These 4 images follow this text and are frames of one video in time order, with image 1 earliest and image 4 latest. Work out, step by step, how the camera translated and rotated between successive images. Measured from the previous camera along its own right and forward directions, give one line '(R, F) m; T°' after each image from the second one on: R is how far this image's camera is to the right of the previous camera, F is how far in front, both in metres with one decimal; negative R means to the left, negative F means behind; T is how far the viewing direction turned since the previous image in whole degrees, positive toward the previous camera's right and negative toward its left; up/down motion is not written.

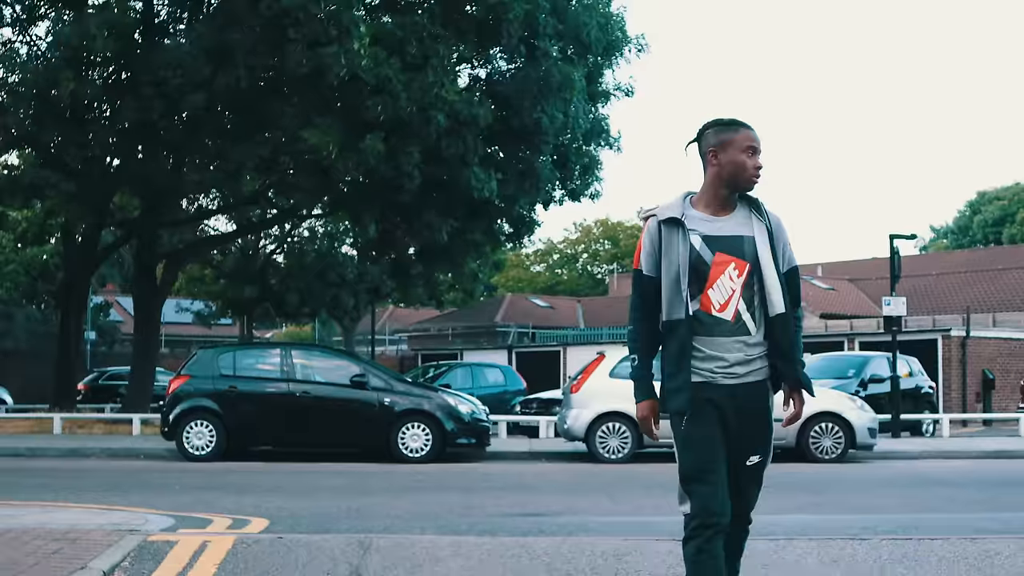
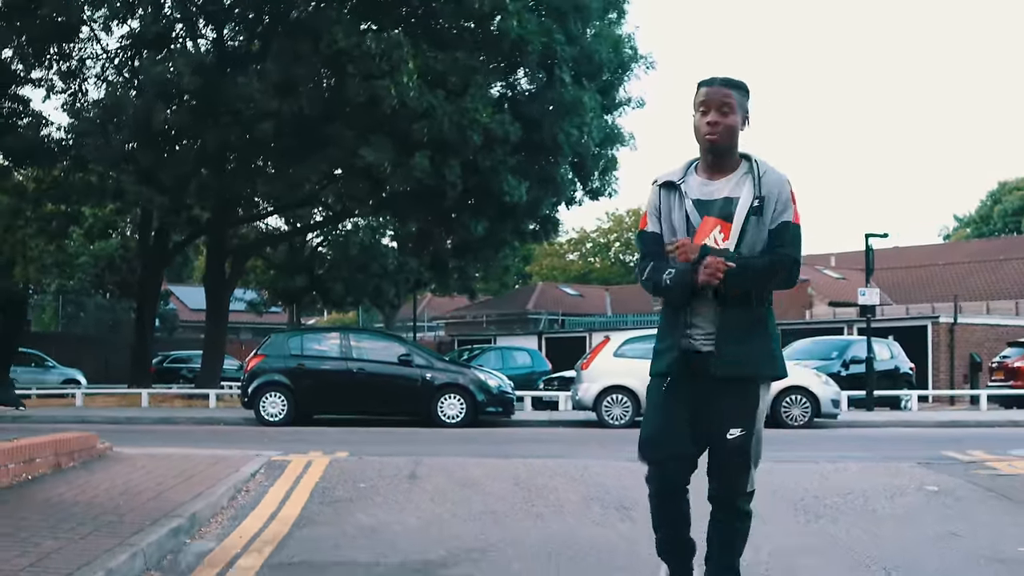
(+0.2, -2.8) m; -2°
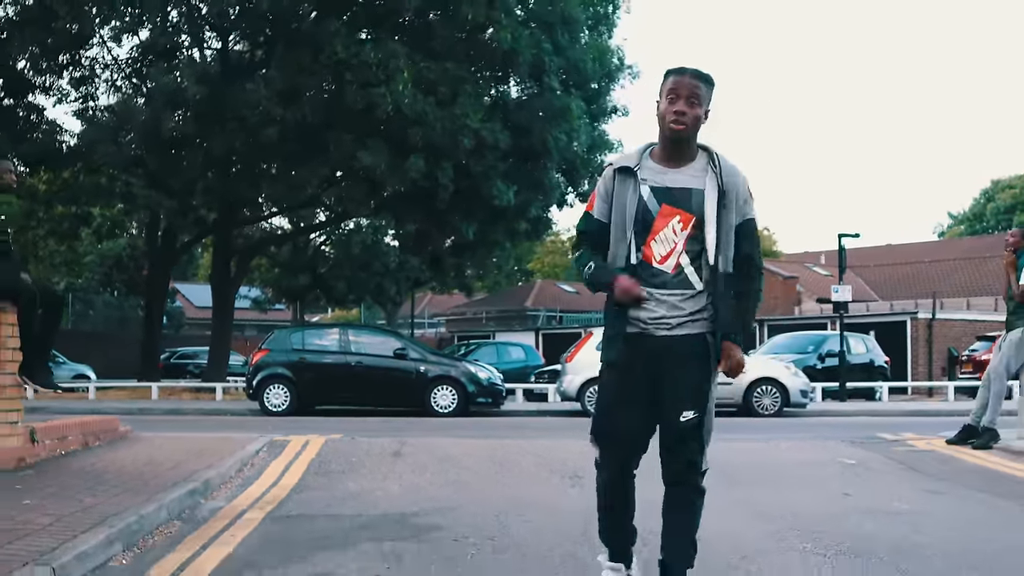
(+0.3, -1.1) m; 0°
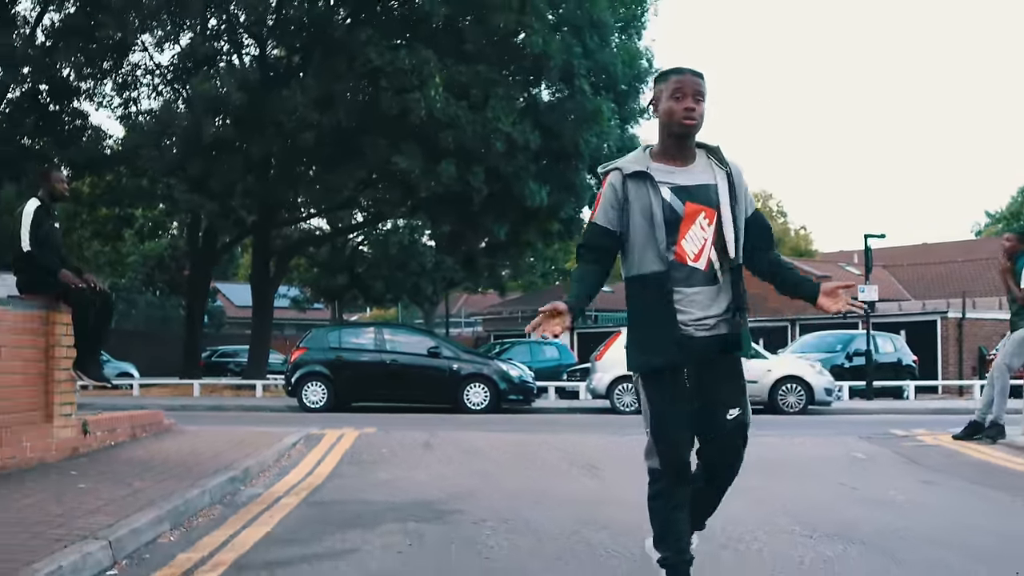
(+0.1, -0.5) m; -2°
